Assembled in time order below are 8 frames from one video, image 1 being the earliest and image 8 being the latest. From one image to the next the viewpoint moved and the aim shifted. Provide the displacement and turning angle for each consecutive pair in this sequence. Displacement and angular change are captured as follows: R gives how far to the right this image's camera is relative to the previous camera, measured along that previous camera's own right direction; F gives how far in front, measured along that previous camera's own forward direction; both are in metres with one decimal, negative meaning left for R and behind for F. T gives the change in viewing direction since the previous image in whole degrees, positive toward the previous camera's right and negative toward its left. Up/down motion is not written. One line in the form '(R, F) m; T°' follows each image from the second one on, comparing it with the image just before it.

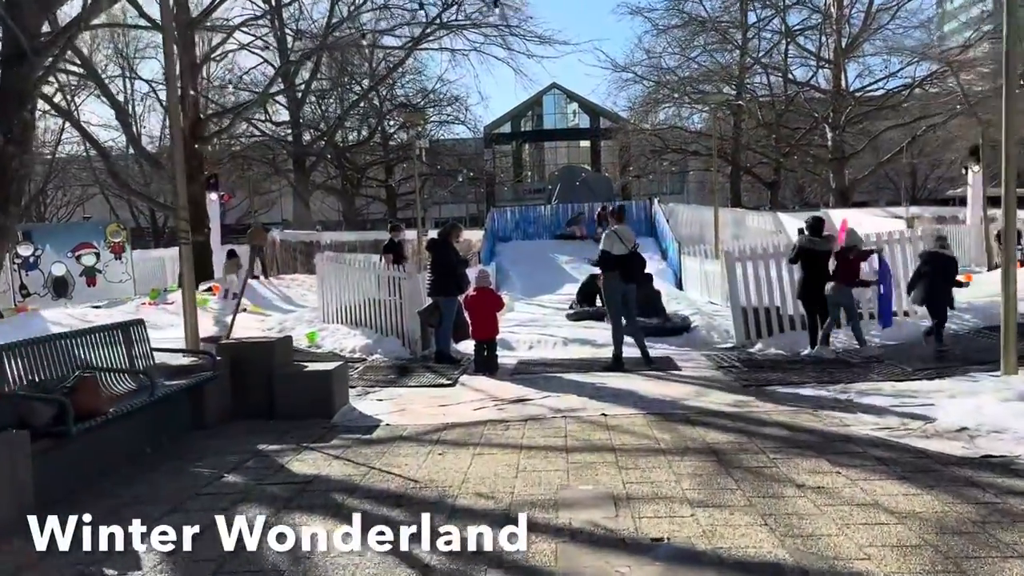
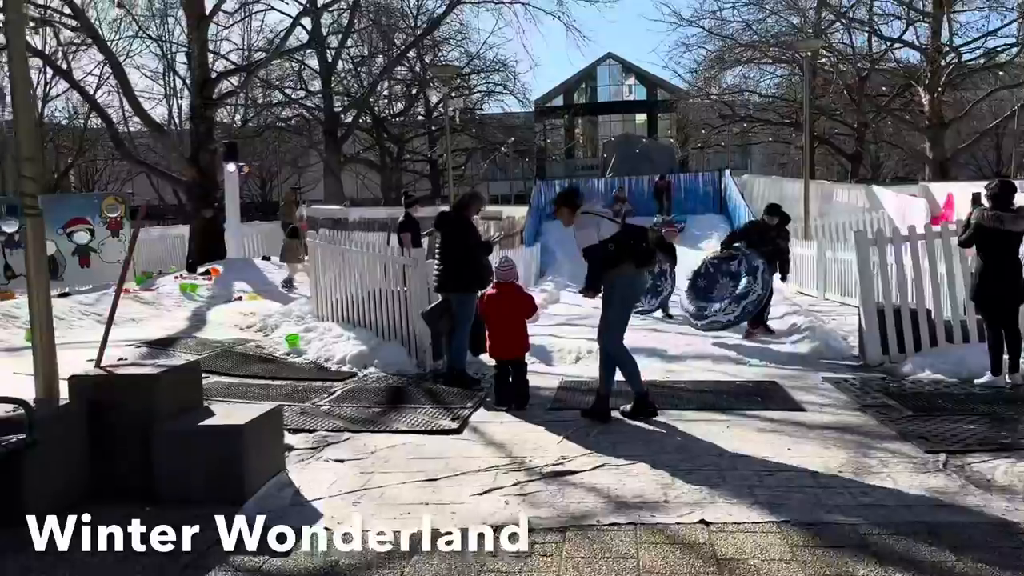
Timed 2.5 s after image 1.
(+0.1, +3.0) m; -4°
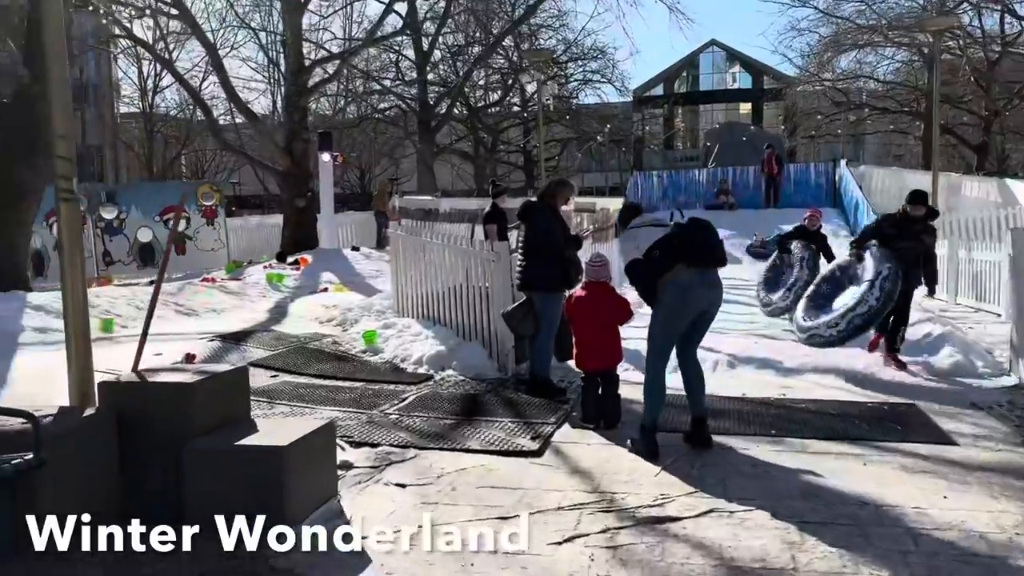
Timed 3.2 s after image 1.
(0.0, +0.8) m; -7°
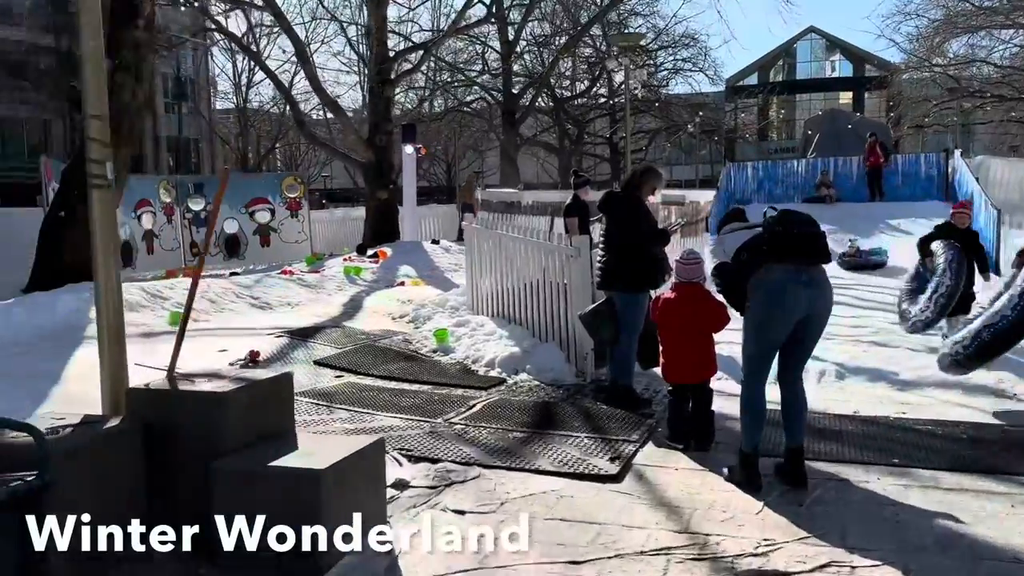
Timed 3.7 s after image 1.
(0.0, +0.6) m; -6°
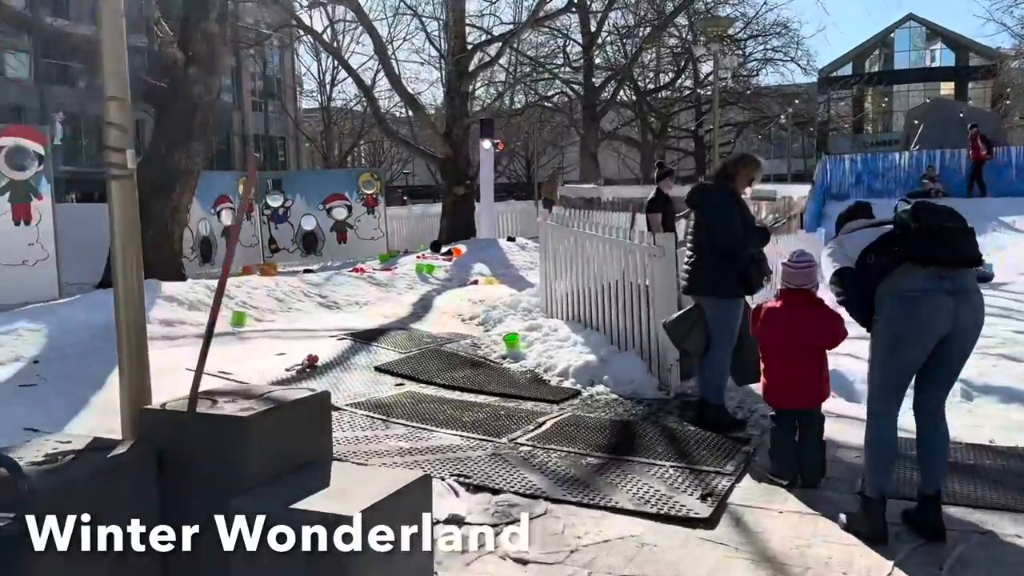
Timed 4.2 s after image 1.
(0.0, +0.6) m; -6°
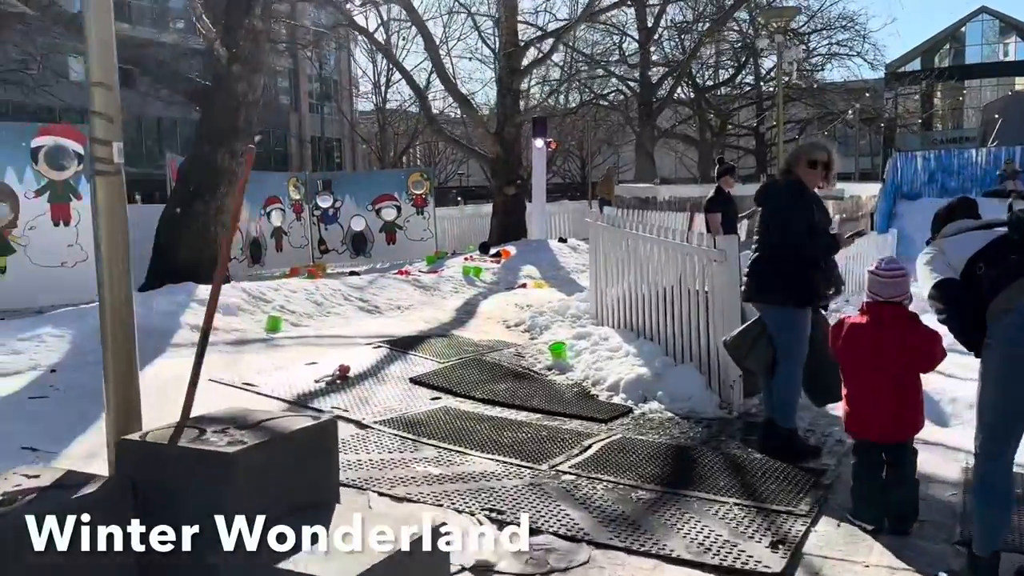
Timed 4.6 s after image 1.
(+0.1, +0.5) m; -4°
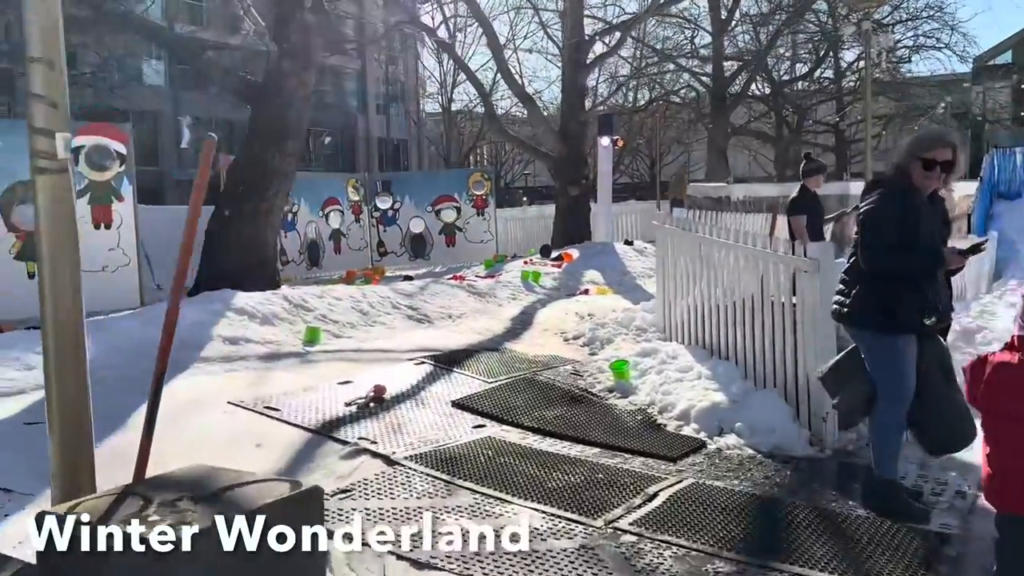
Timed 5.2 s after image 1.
(+0.1, +0.7) m; -5°
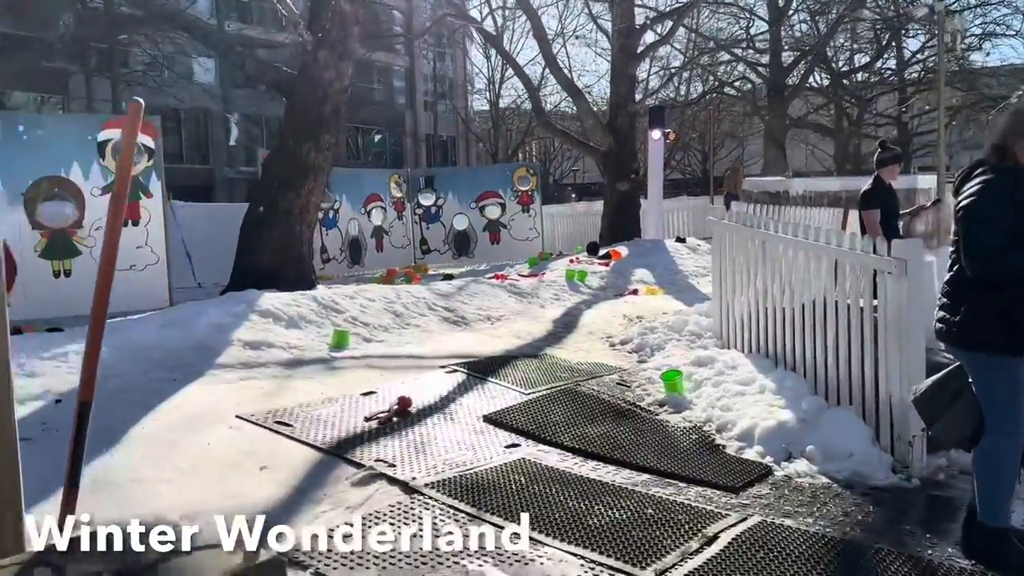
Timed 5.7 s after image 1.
(+0.1, +0.6) m; -3°
